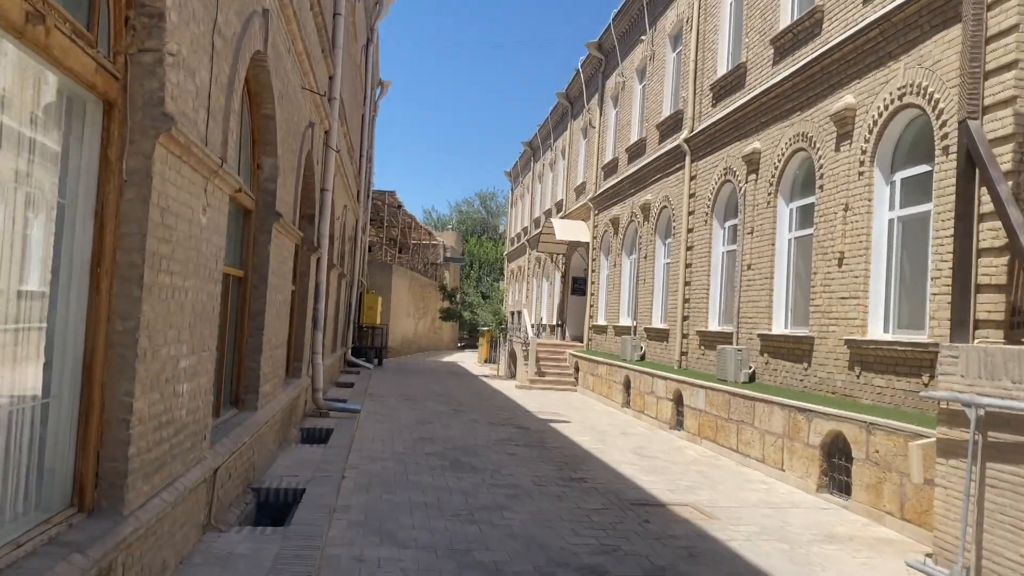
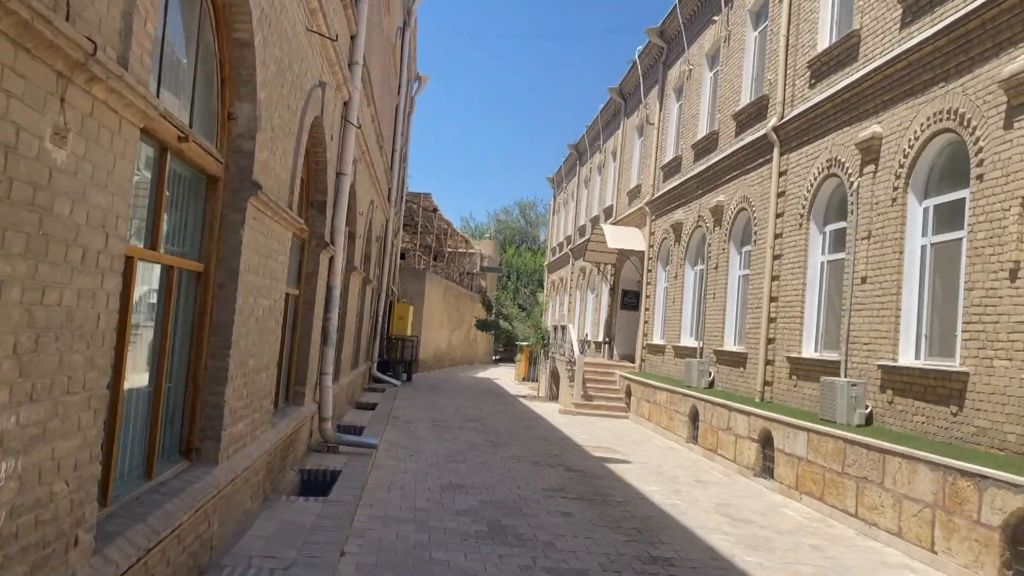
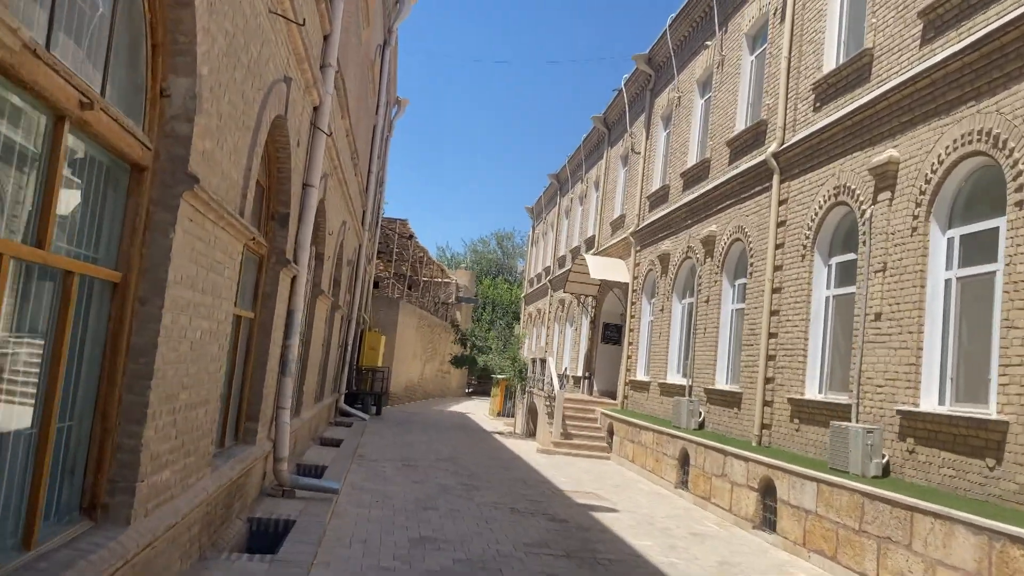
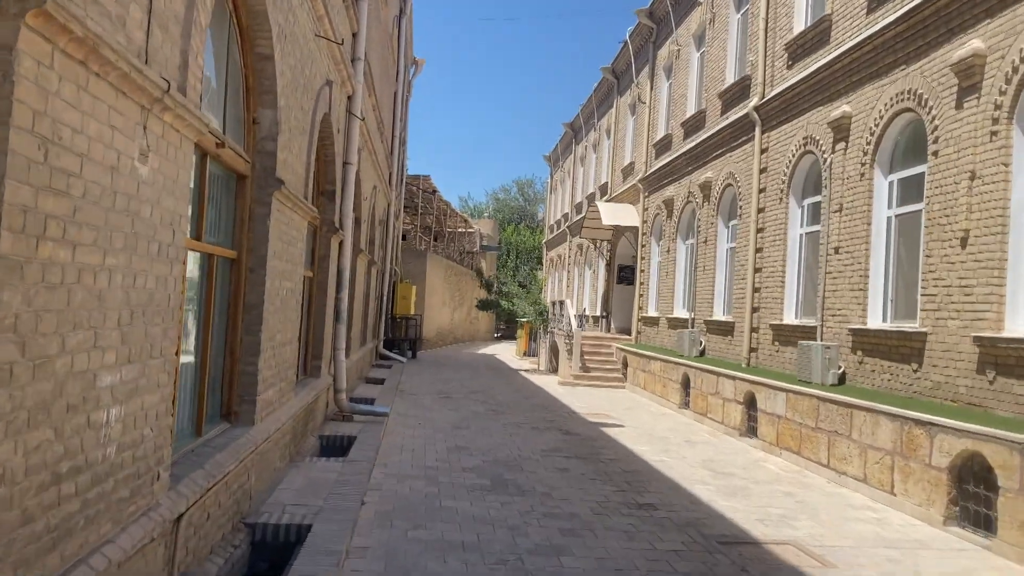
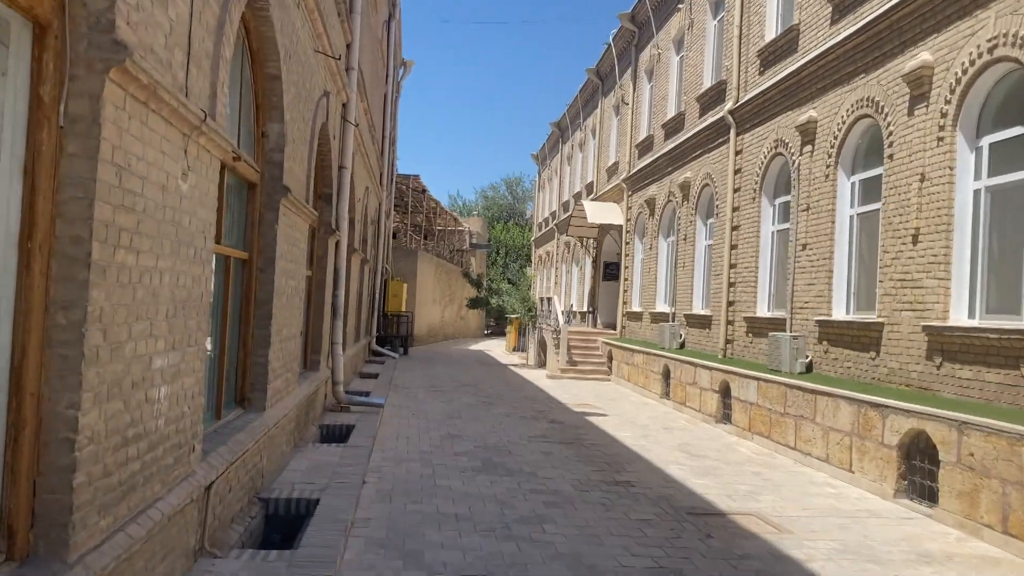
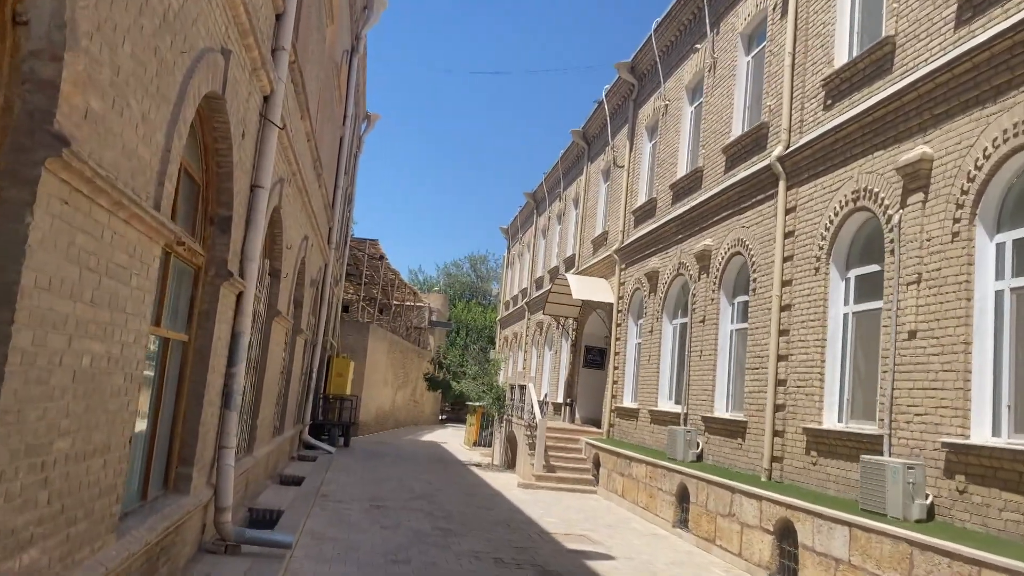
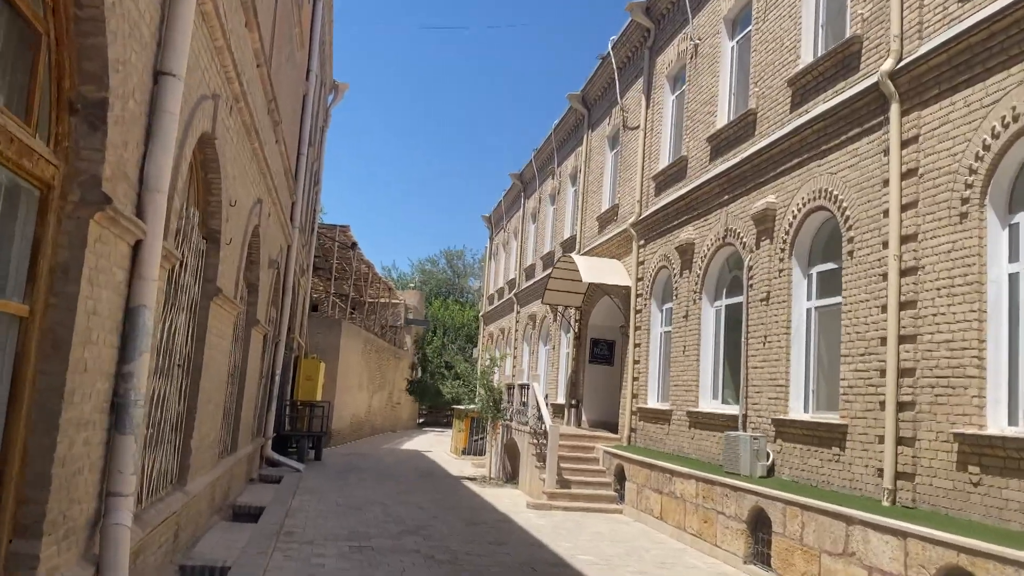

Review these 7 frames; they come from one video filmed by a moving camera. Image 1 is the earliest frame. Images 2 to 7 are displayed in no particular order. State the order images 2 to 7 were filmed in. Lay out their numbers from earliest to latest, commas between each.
5, 4, 2, 3, 6, 7
